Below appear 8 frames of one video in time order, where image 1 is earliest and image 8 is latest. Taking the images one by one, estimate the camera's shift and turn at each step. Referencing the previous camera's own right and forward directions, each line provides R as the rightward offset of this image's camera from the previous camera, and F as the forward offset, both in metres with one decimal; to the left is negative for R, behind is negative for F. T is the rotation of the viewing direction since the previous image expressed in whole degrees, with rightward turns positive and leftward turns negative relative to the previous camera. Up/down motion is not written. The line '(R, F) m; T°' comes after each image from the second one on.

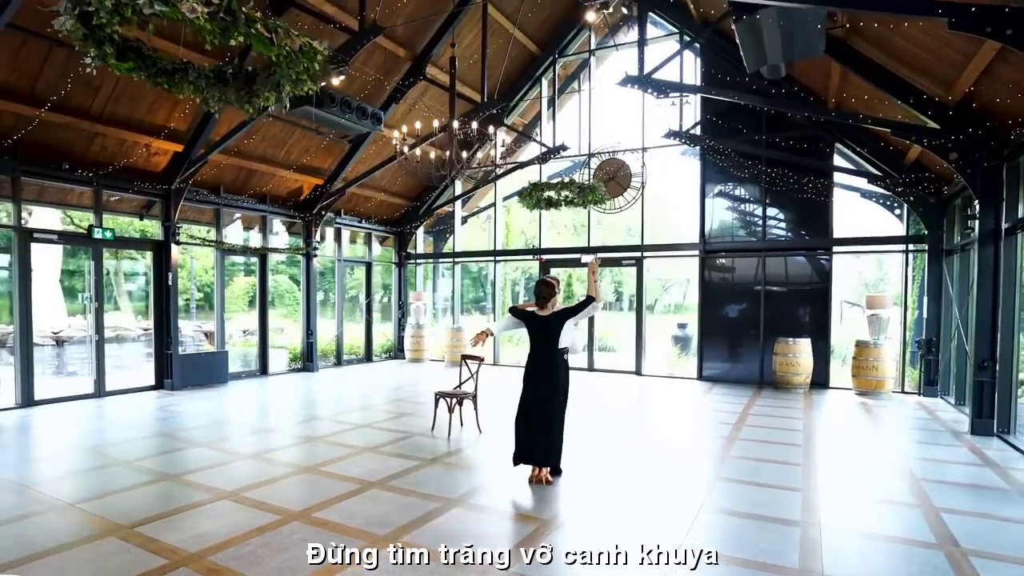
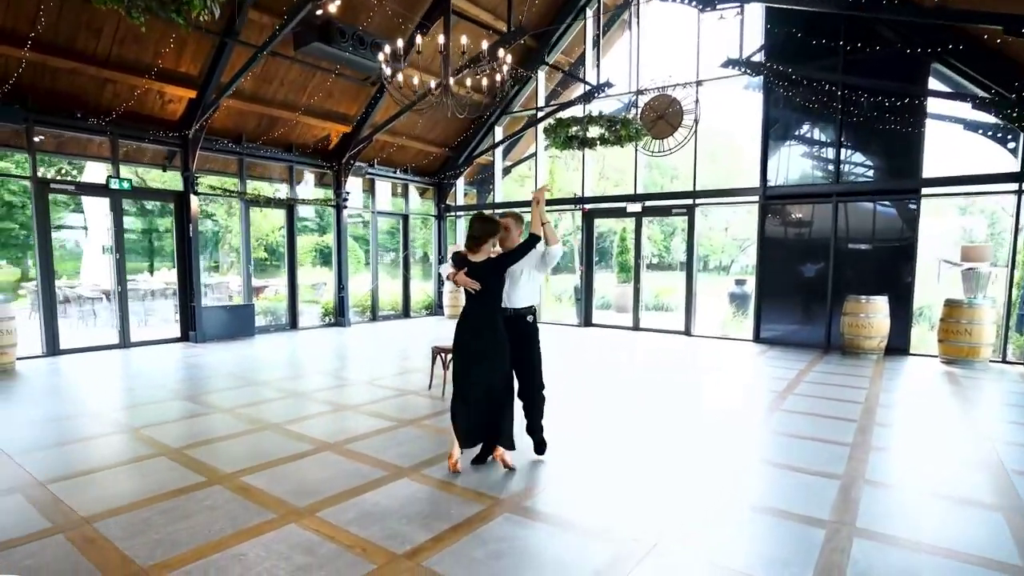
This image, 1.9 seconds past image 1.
(+0.6, +0.7) m; -7°
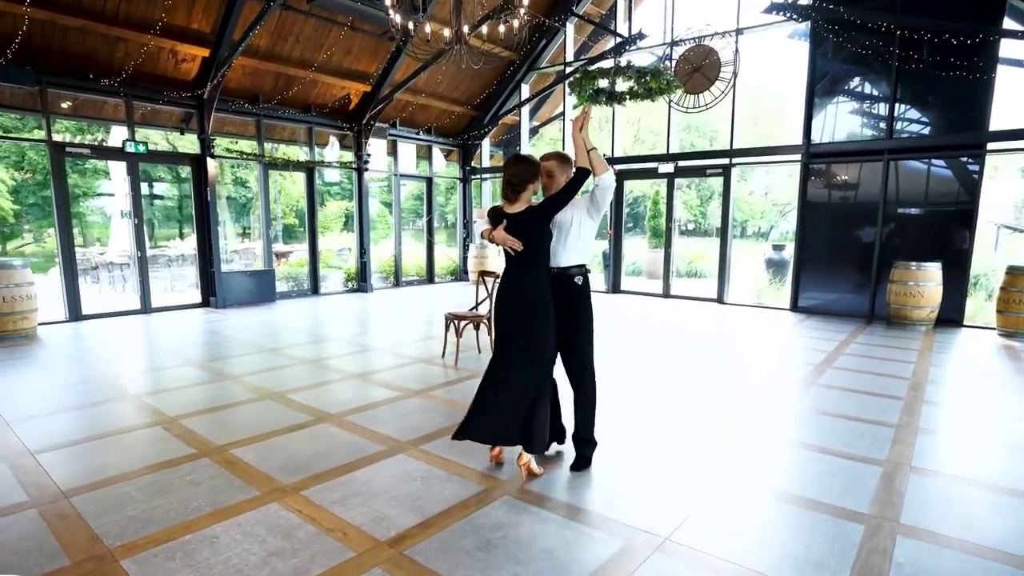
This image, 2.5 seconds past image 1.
(+0.1, +0.3) m; -3°
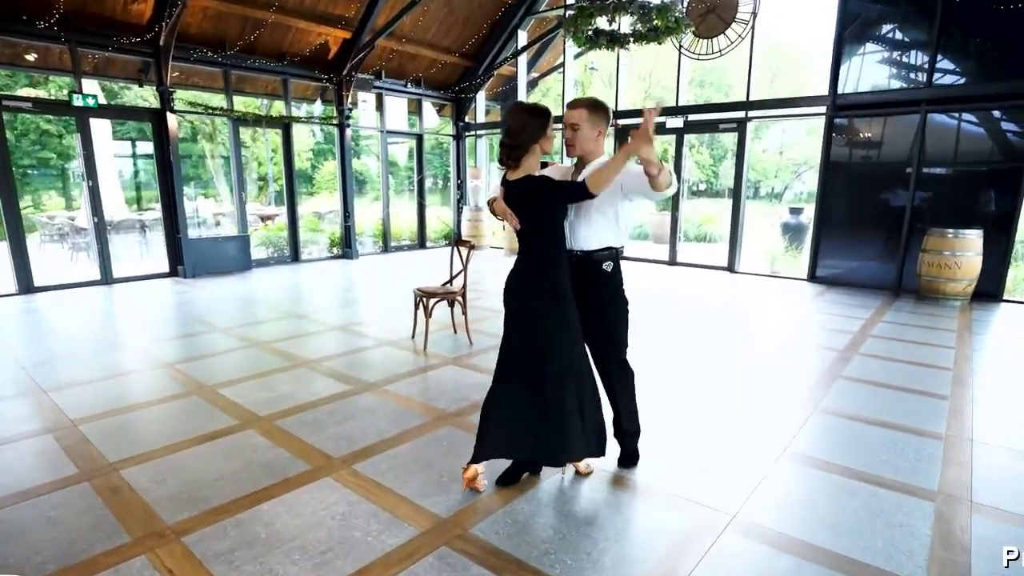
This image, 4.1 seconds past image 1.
(+0.2, +0.6) m; -1°
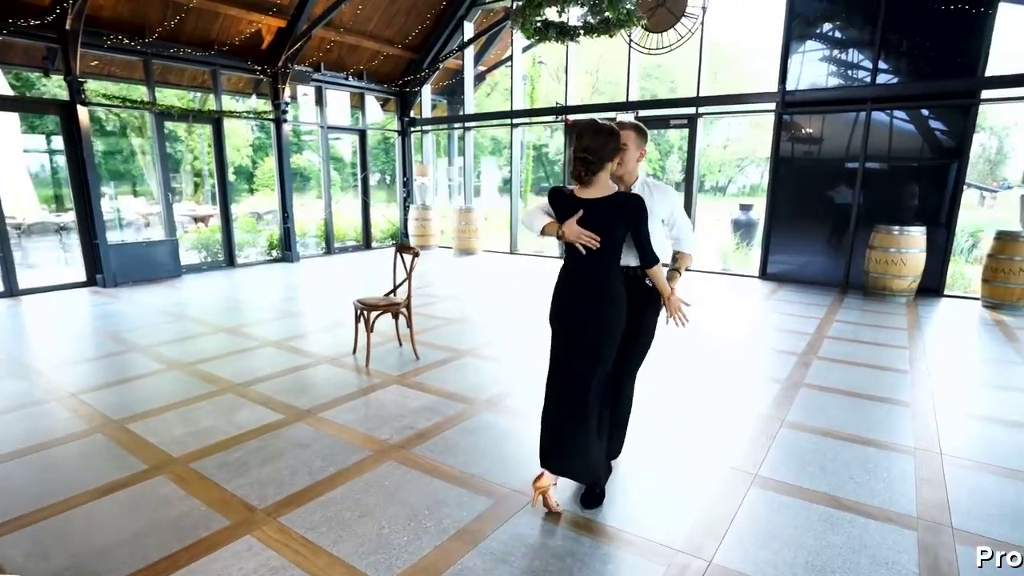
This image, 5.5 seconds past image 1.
(0.0, +0.3) m; +5°
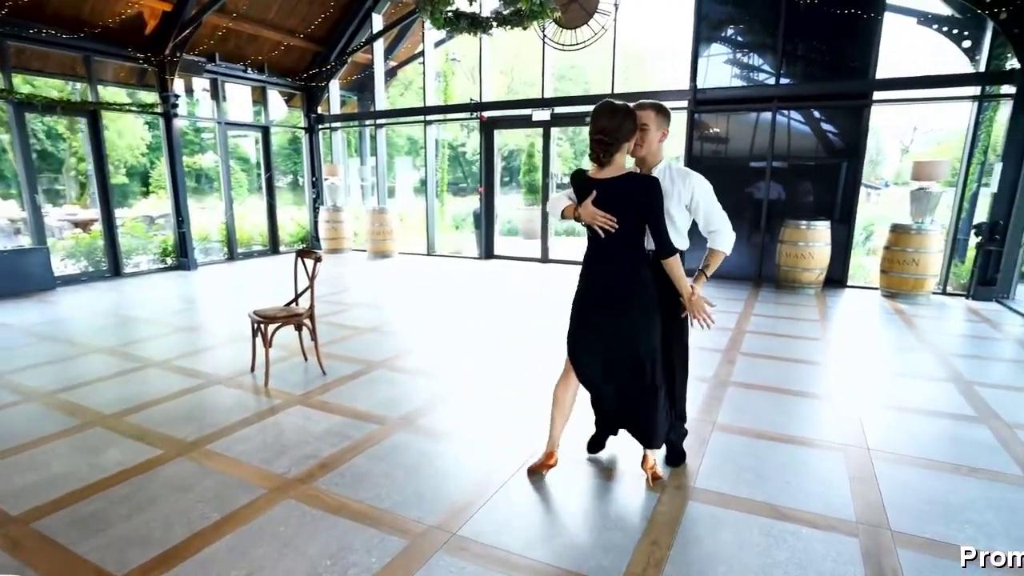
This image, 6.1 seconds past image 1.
(0.0, +0.2) m; +8°
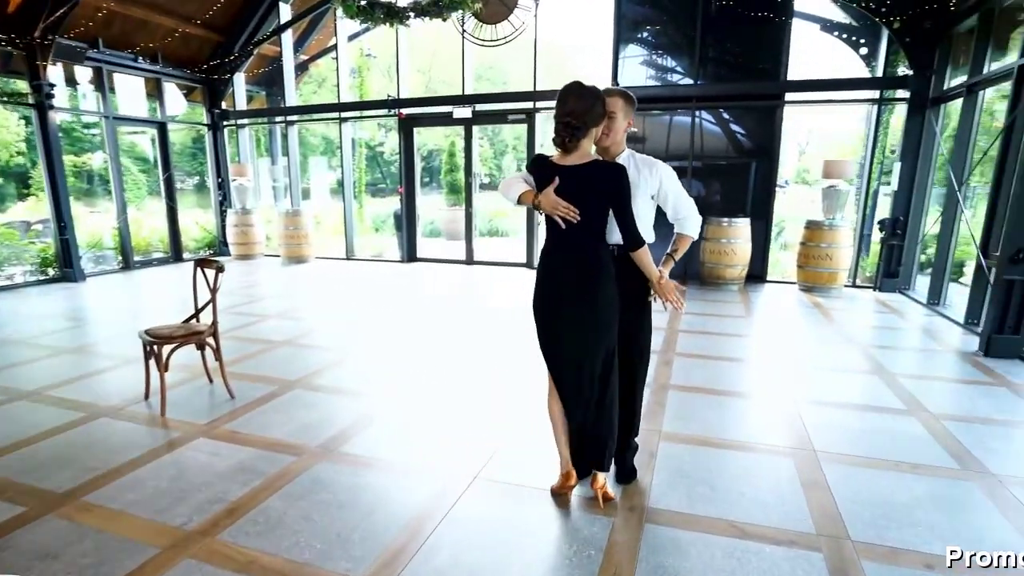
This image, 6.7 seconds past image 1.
(0.0, +0.2) m; +8°
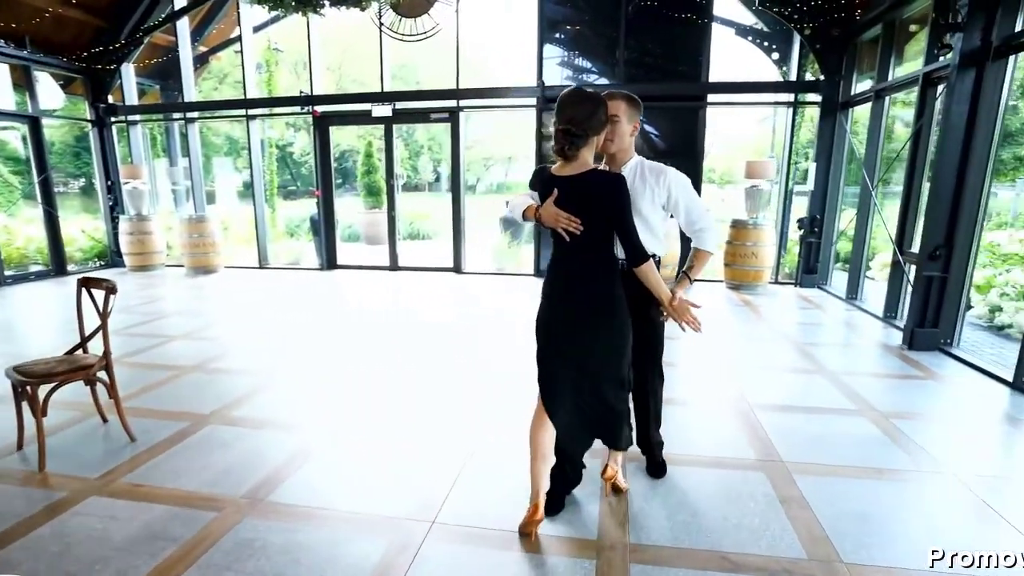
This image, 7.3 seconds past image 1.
(-0.1, +0.2) m; +8°
